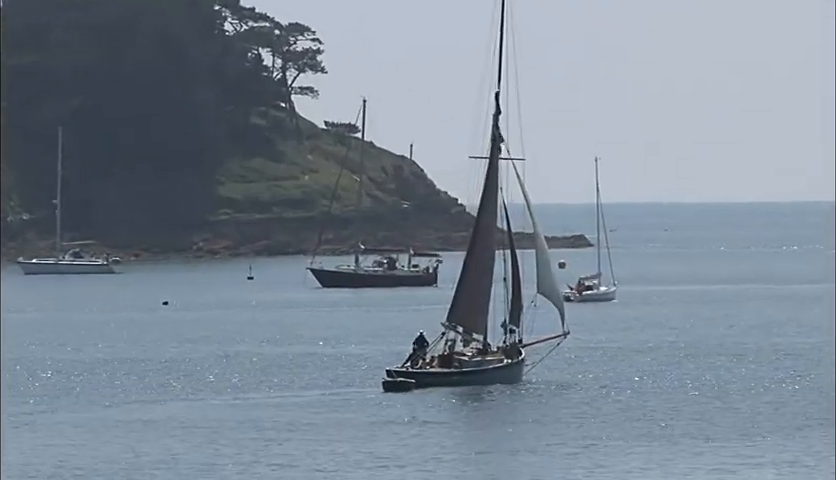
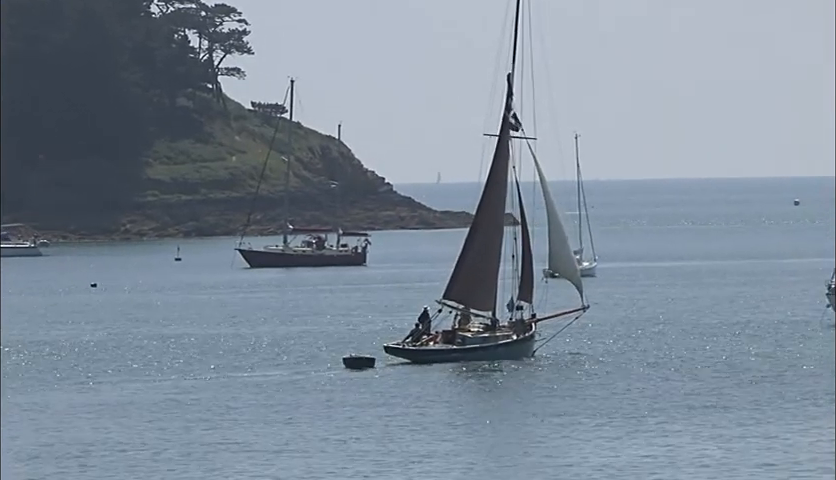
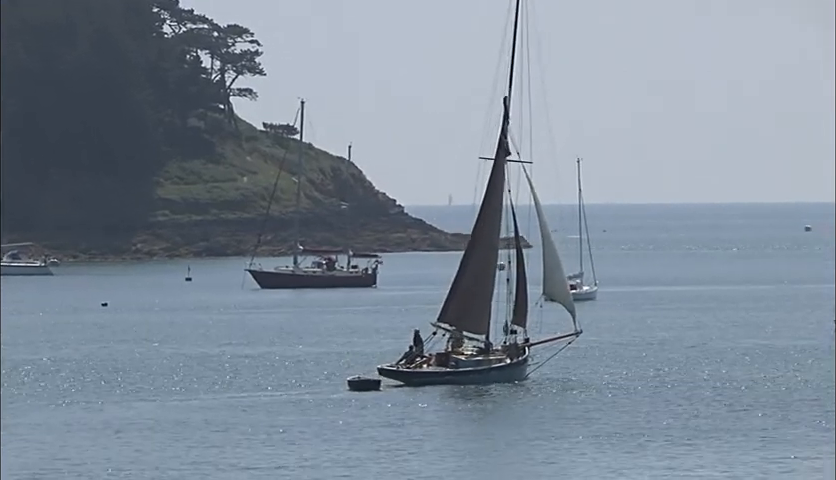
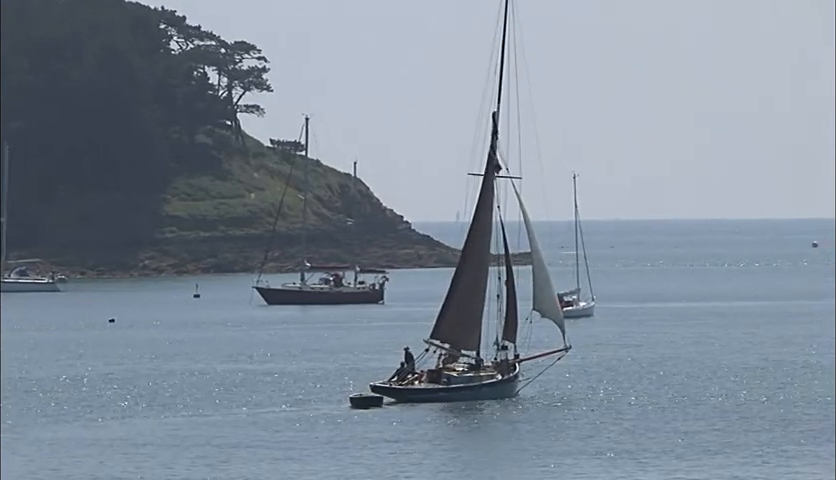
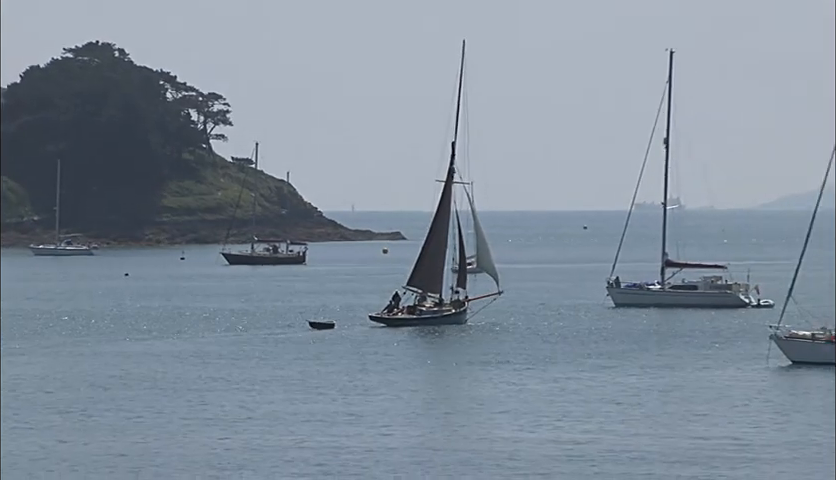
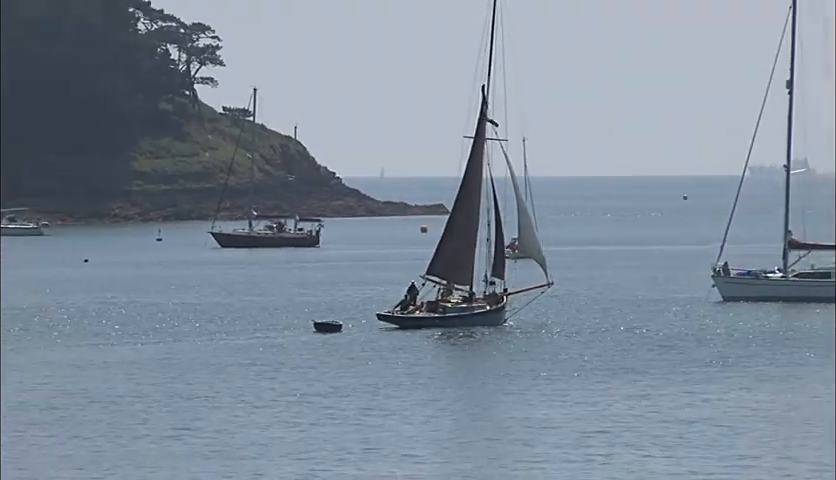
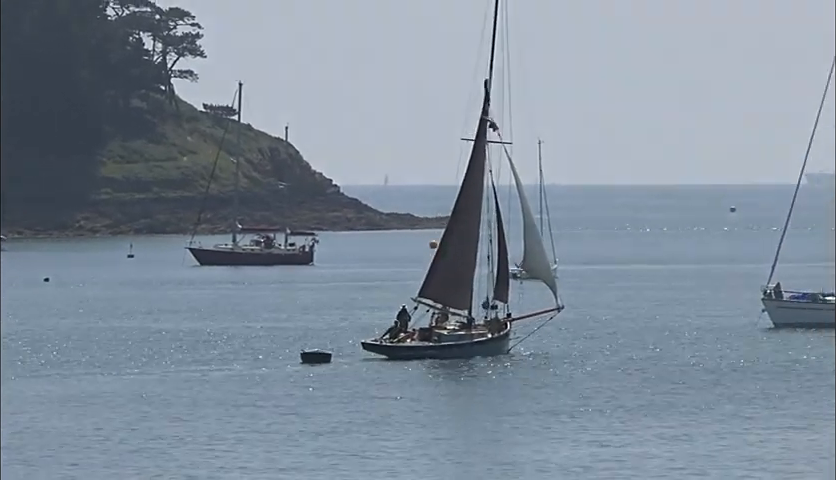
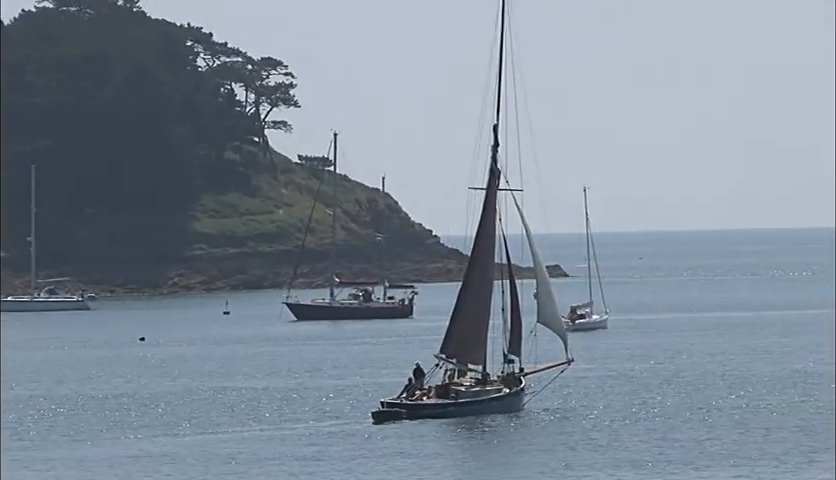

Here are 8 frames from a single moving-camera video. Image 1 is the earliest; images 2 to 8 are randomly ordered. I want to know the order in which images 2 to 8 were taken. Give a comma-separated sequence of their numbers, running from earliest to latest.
8, 4, 3, 2, 7, 6, 5
